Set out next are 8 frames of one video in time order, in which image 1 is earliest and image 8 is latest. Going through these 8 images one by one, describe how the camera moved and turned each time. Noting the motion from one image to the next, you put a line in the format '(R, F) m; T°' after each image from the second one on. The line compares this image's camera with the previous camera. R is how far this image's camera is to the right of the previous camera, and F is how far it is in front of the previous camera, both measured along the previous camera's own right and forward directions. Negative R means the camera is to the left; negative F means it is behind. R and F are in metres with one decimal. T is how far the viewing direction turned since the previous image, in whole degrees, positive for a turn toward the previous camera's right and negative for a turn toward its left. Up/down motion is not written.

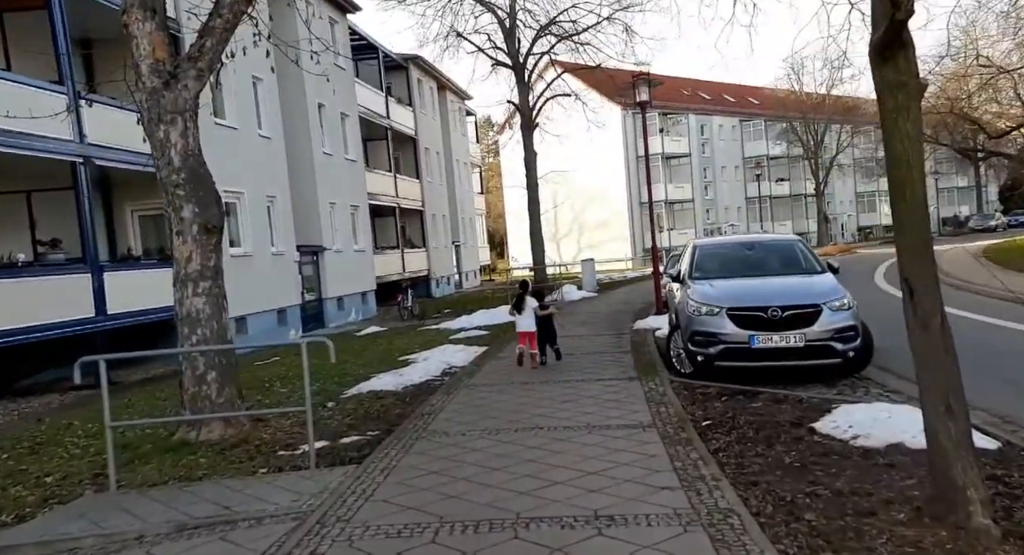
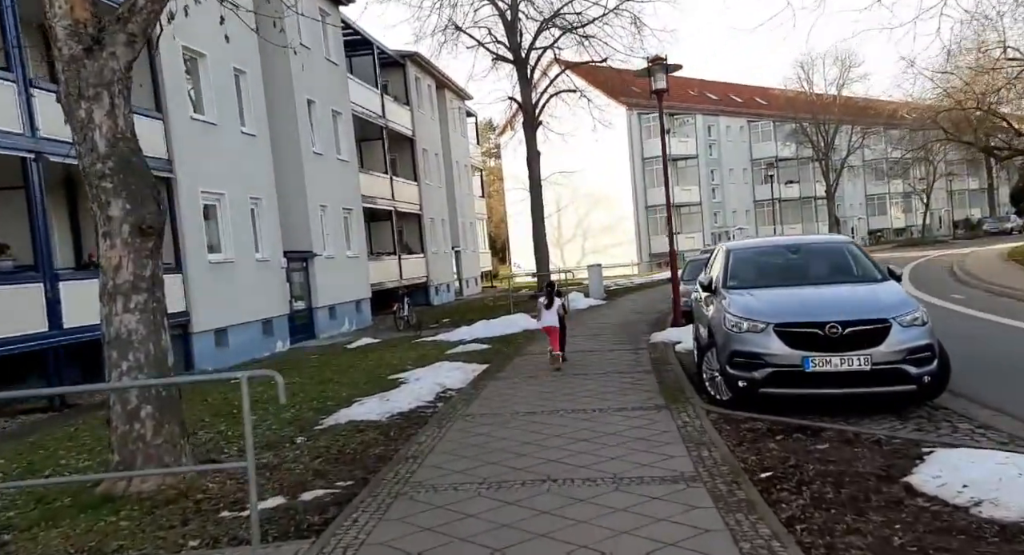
(0.0, +1.6) m; 0°
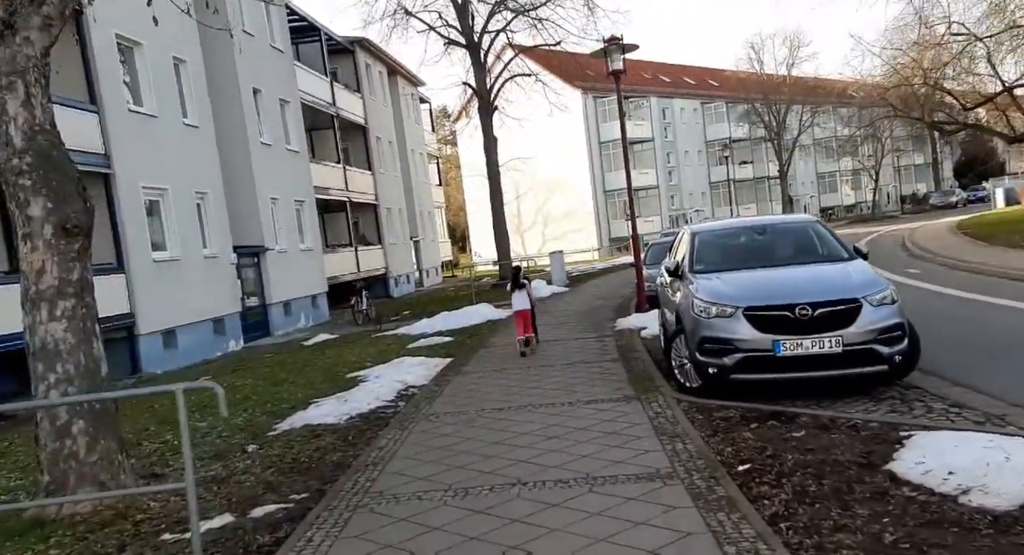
(0.0, +0.4) m; +3°
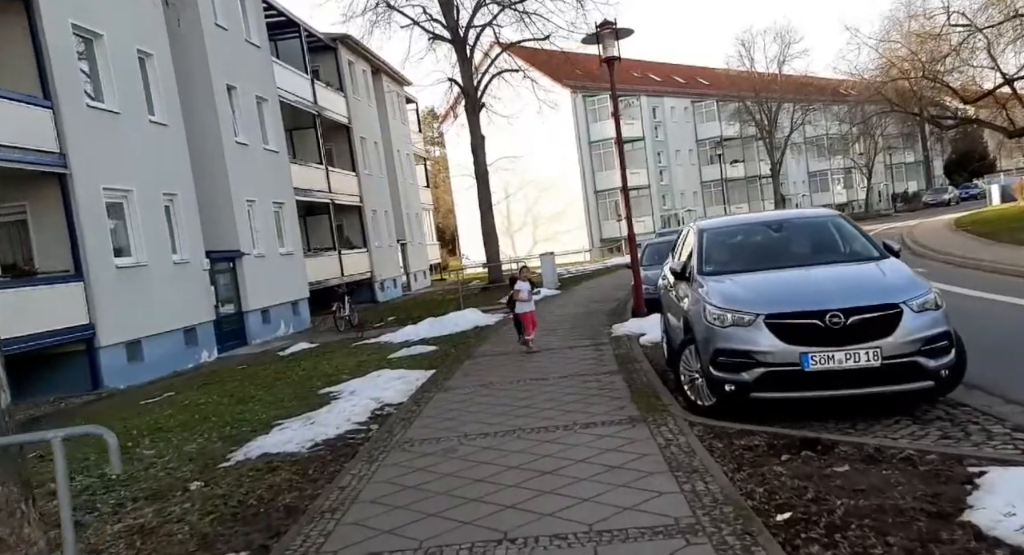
(0.0, +1.0) m; +1°
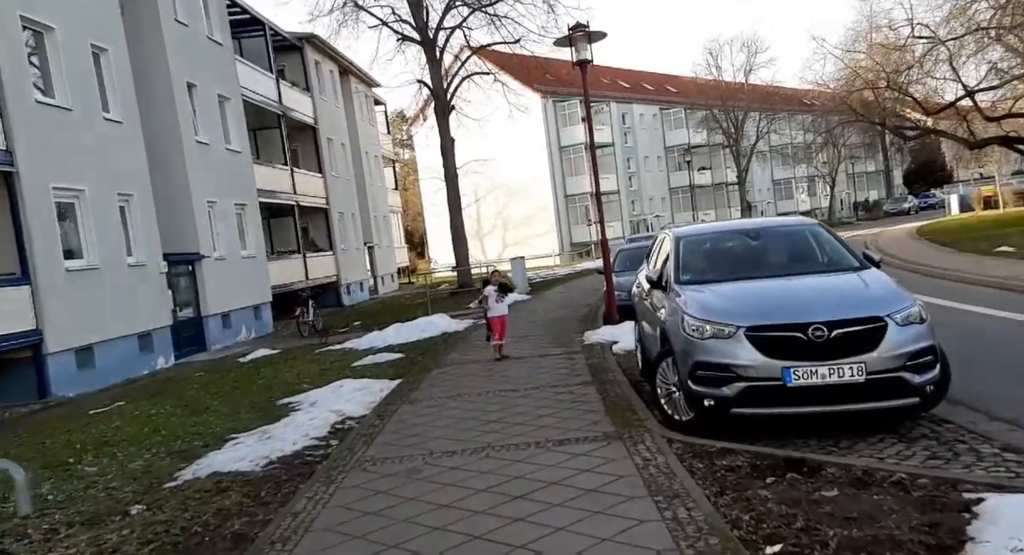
(0.0, +0.4) m; +2°
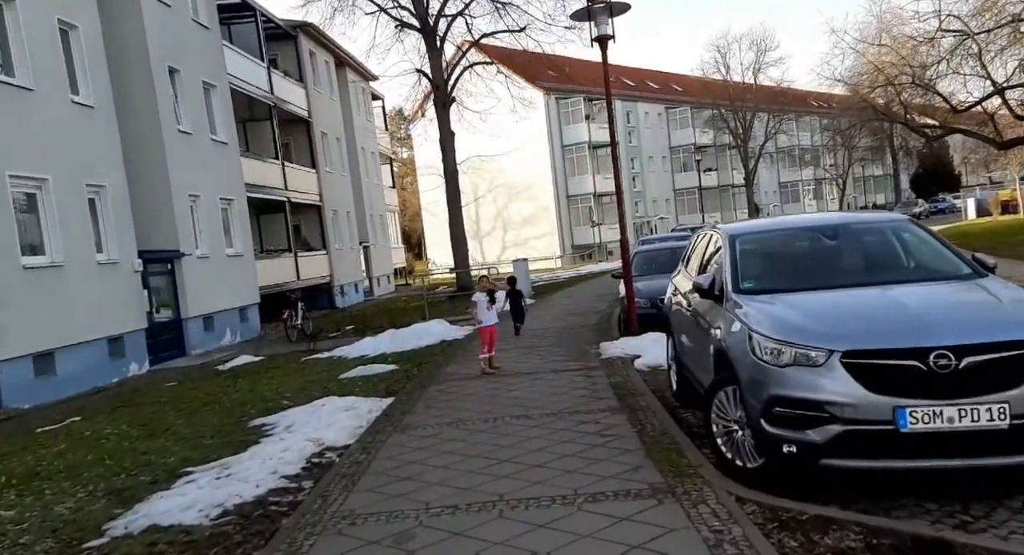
(-0.1, +1.5) m; 0°
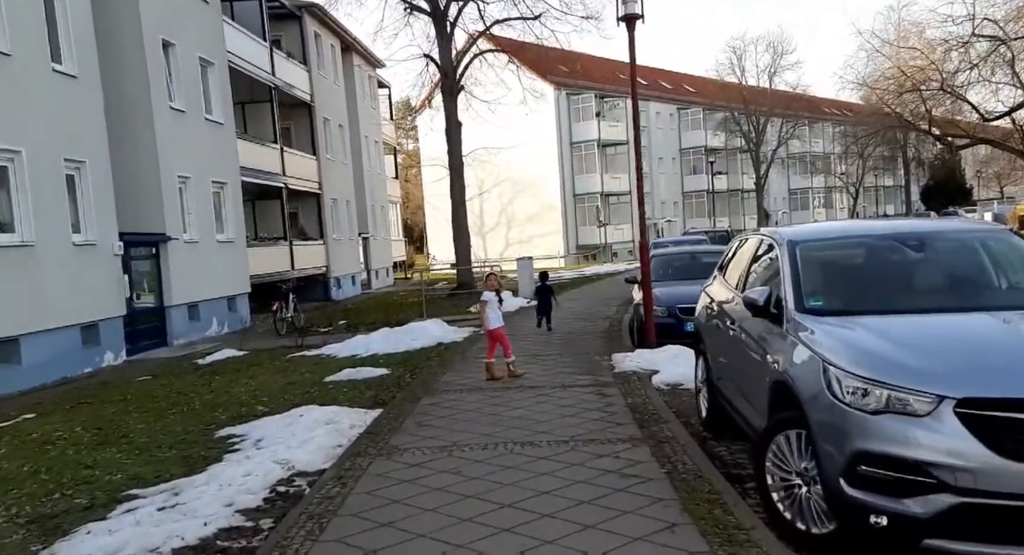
(-0.1, +1.1) m; 0°
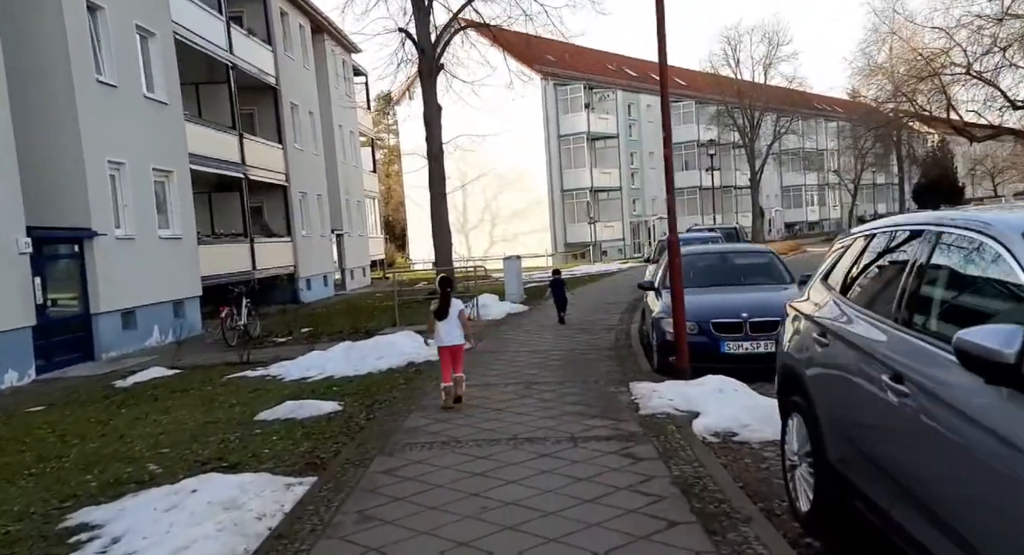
(0.0, +2.6) m; +1°
